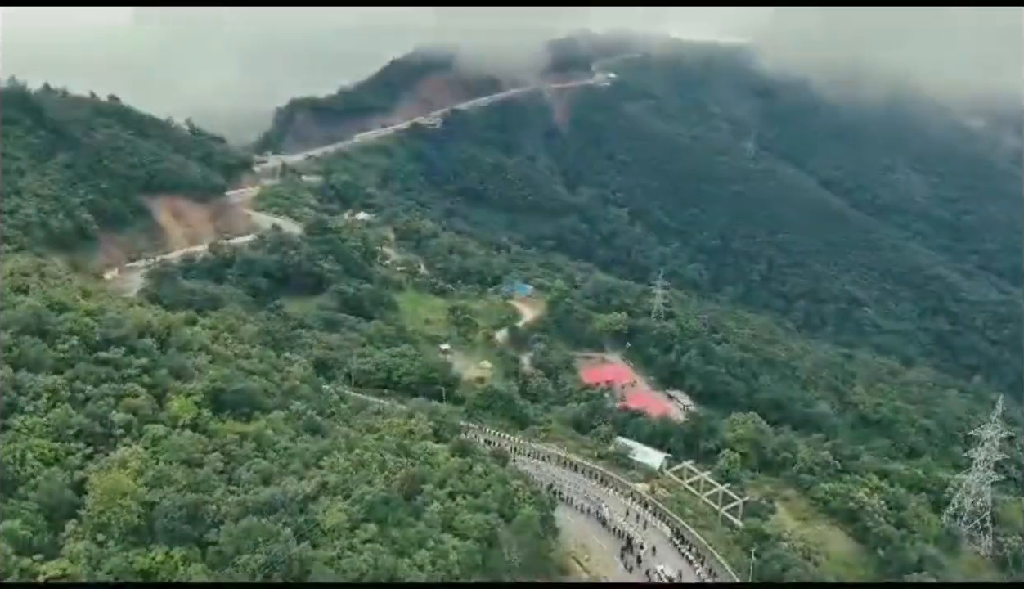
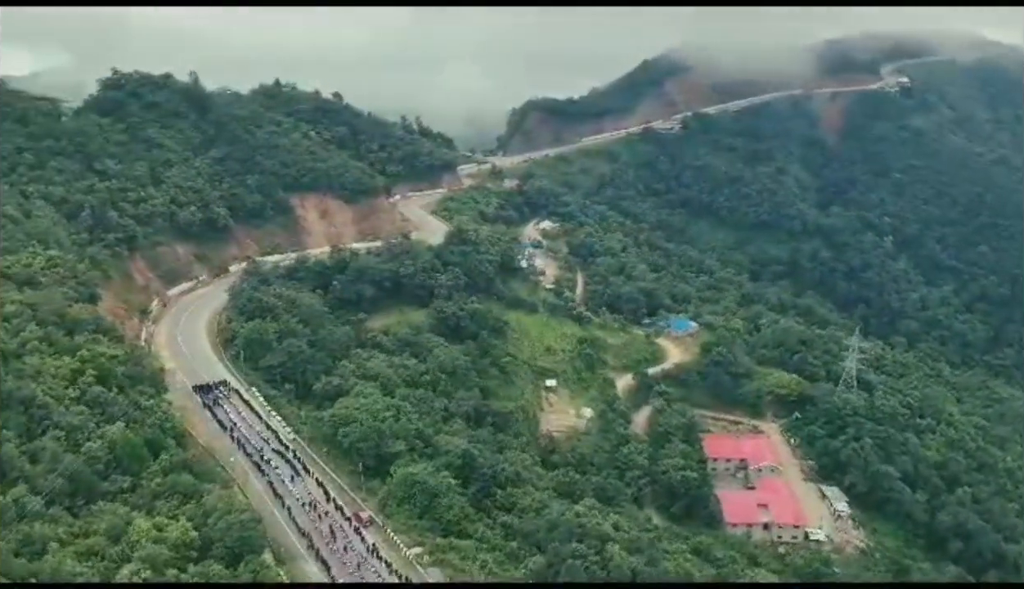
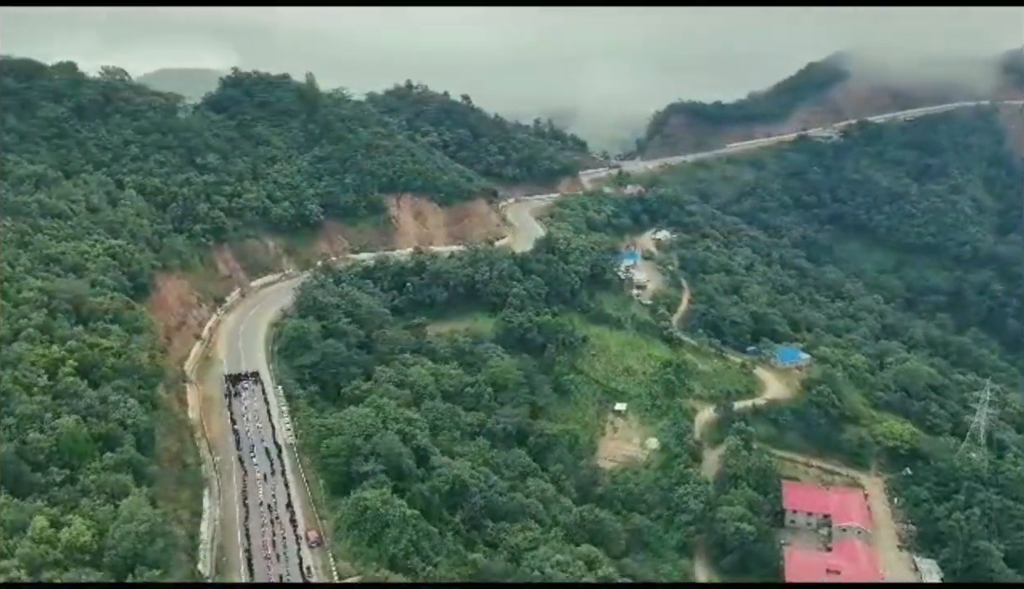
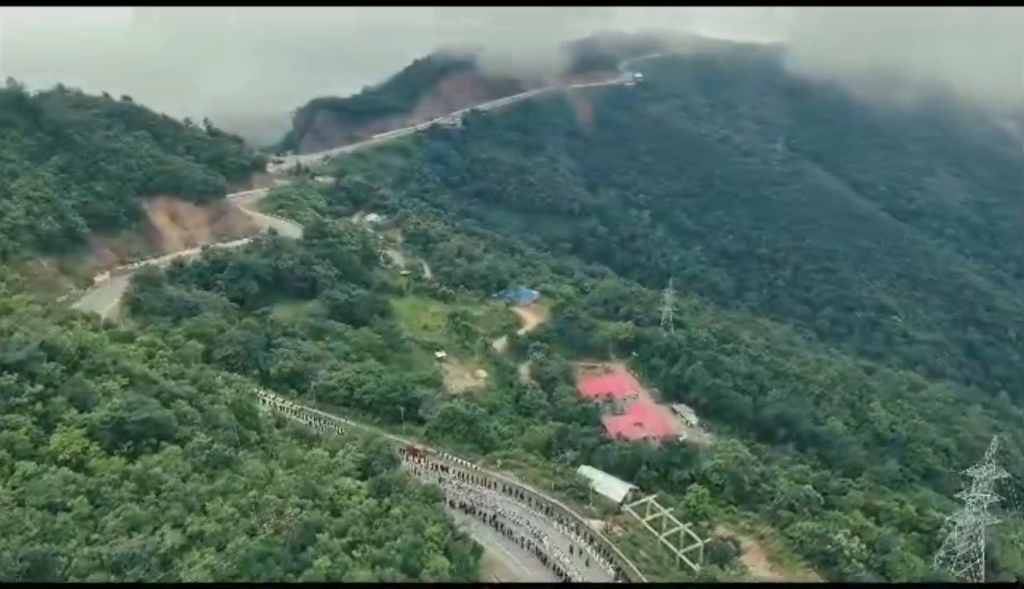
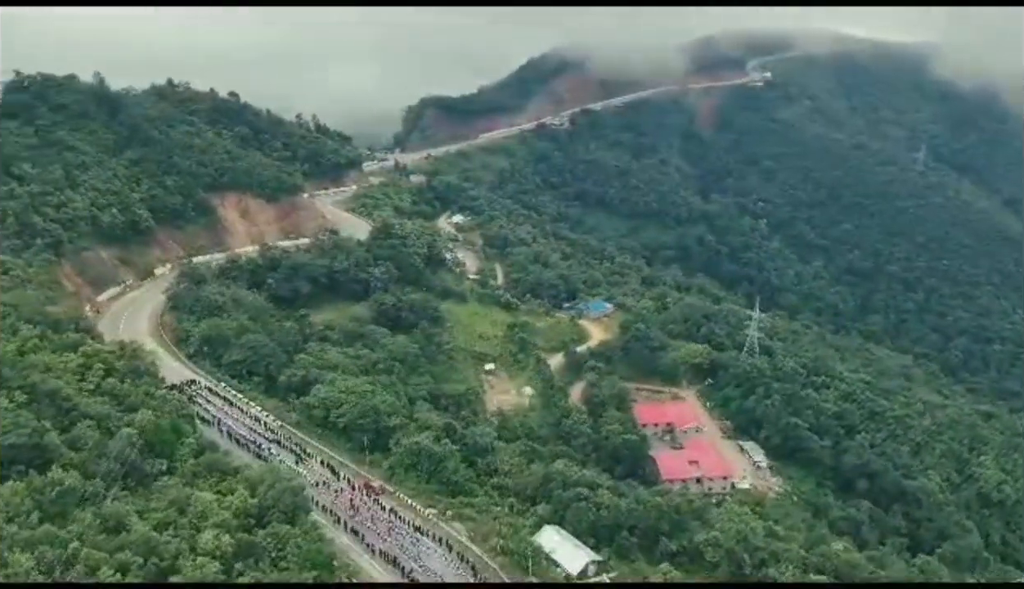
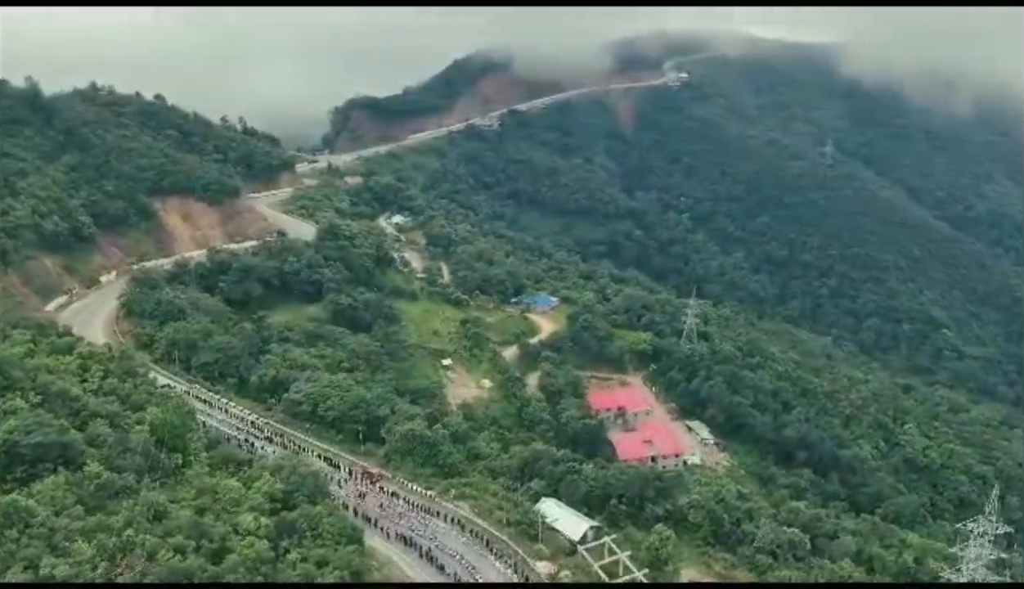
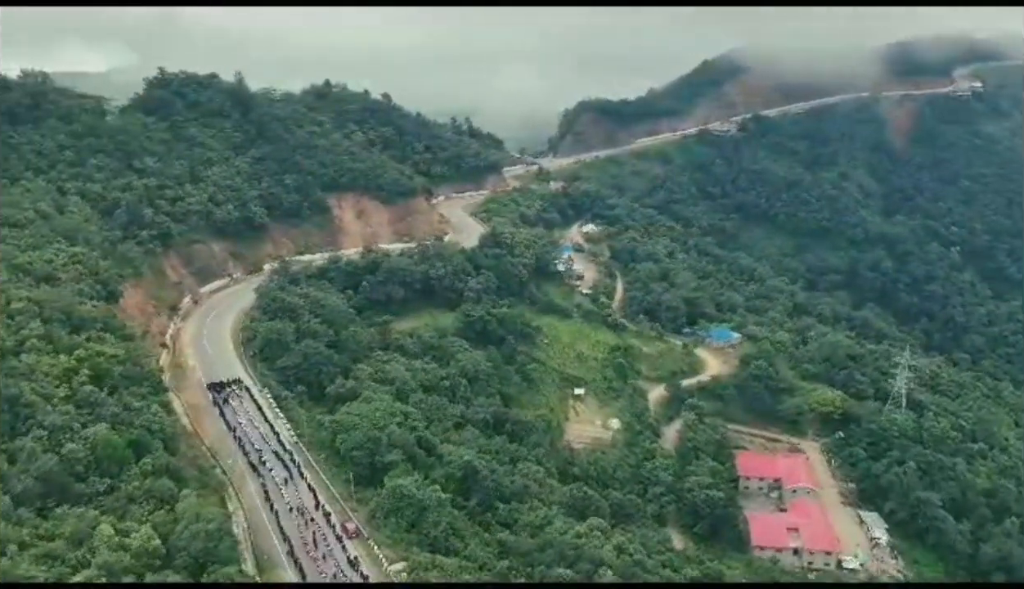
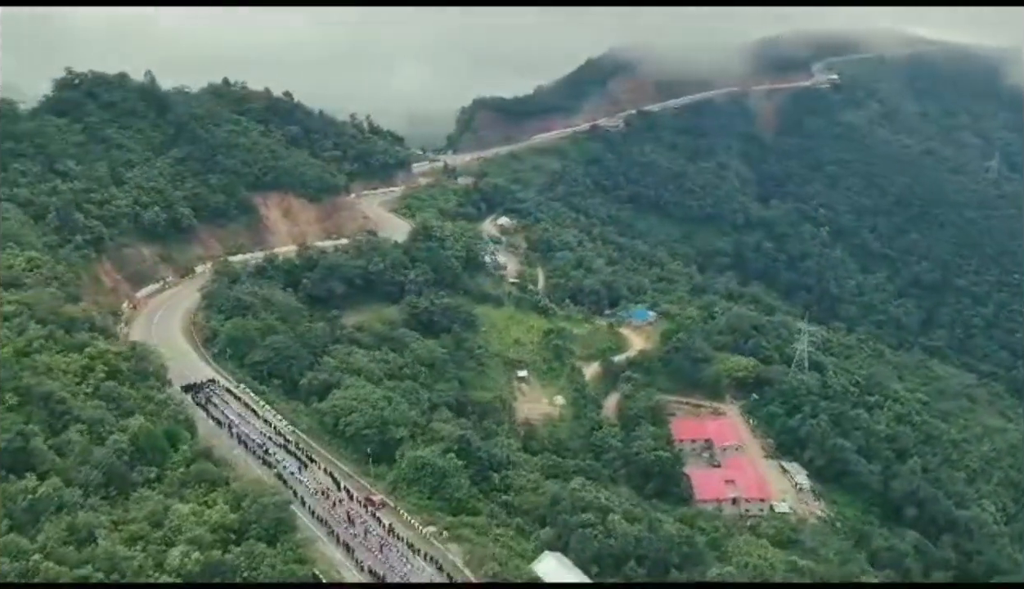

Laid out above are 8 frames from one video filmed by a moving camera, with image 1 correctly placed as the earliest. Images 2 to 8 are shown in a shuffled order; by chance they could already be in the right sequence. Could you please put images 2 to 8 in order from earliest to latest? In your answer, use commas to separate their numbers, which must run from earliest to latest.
4, 6, 5, 8, 2, 7, 3
